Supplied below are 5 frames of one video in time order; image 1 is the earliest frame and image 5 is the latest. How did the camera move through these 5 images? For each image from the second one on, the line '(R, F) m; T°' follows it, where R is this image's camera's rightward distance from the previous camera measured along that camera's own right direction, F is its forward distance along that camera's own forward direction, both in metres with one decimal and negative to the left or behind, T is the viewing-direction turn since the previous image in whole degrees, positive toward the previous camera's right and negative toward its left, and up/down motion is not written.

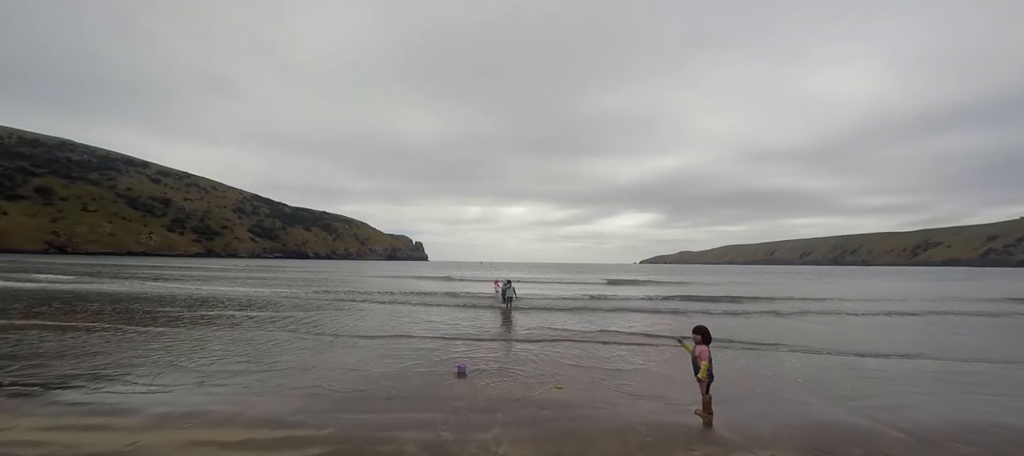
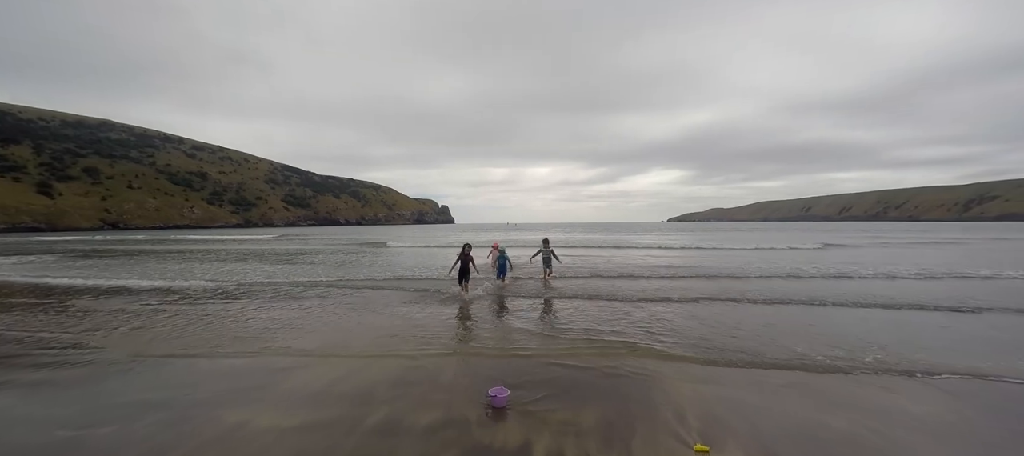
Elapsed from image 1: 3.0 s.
(+0.5, +1.0) m; -4°
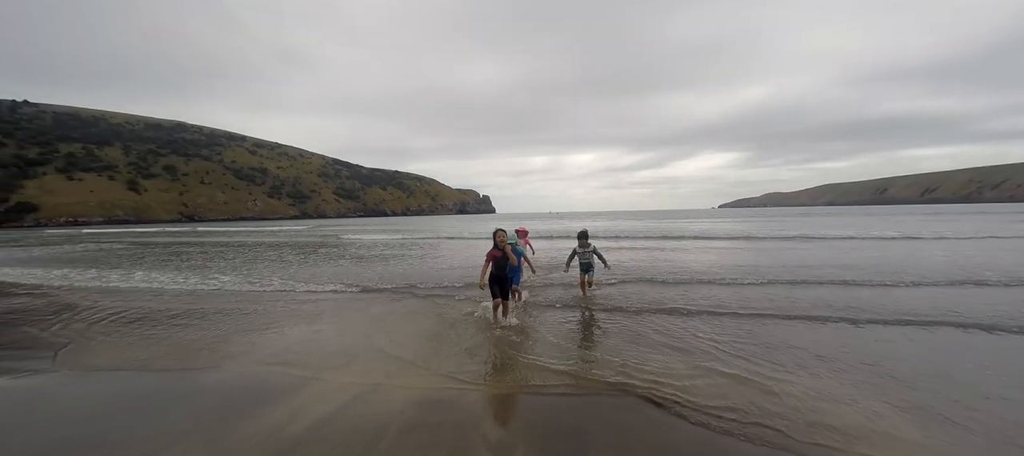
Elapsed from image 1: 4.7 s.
(+0.2, +1.1) m; -7°
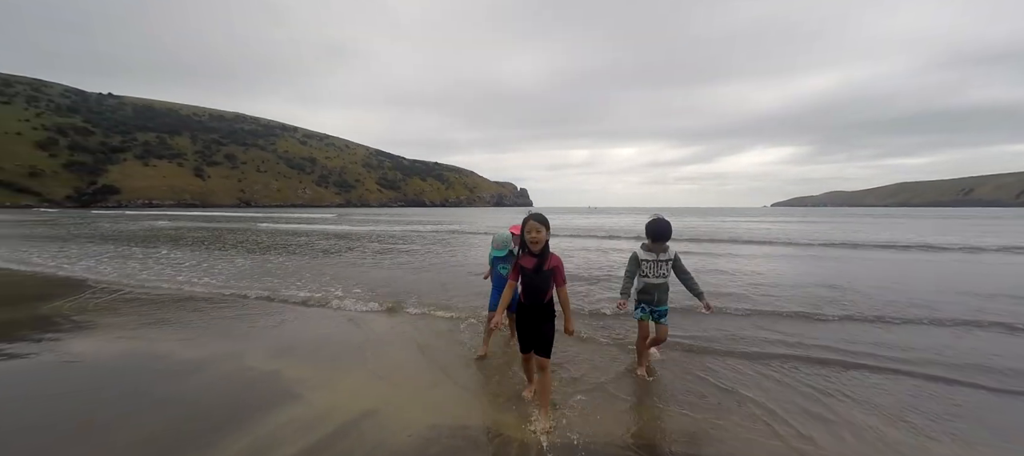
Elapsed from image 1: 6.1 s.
(-0.1, +1.0) m; -6°
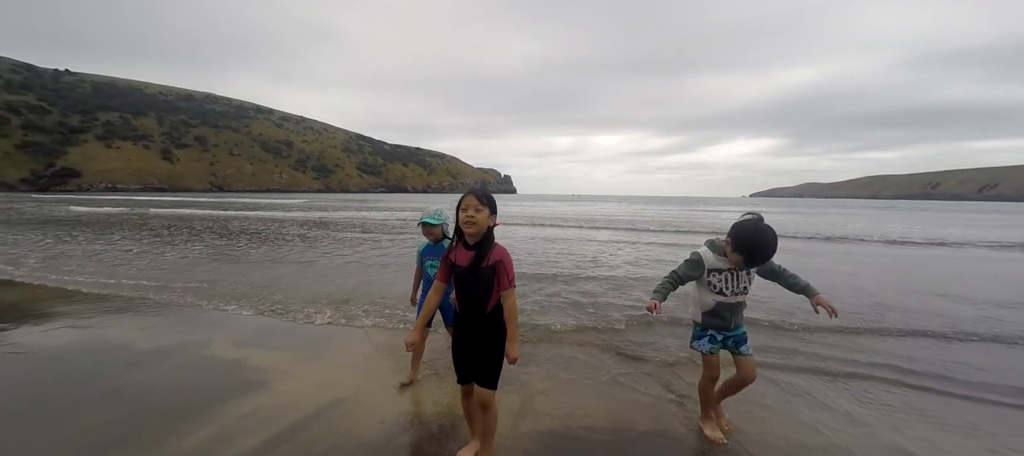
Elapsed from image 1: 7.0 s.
(+0.7, -0.4) m; +3°
